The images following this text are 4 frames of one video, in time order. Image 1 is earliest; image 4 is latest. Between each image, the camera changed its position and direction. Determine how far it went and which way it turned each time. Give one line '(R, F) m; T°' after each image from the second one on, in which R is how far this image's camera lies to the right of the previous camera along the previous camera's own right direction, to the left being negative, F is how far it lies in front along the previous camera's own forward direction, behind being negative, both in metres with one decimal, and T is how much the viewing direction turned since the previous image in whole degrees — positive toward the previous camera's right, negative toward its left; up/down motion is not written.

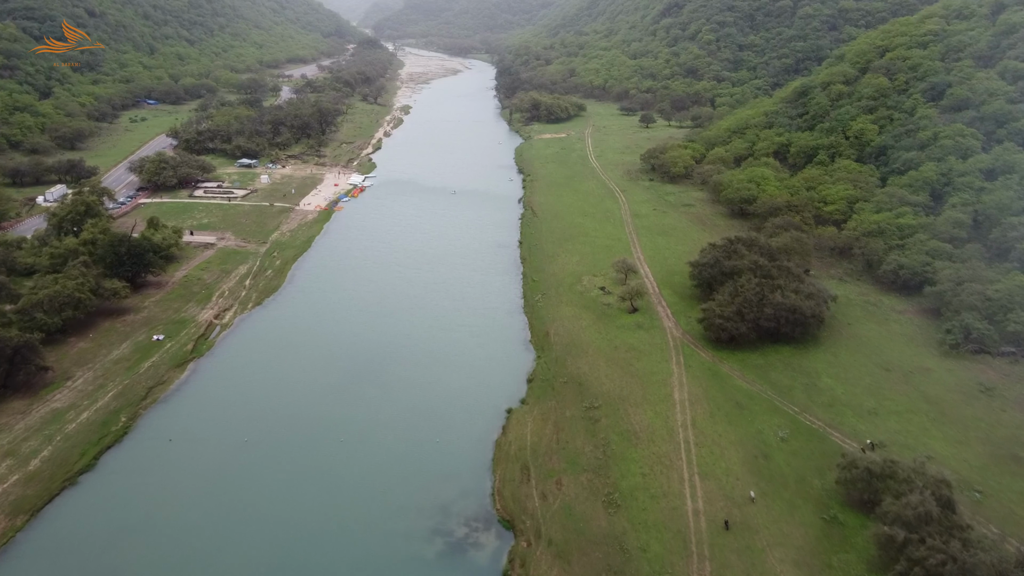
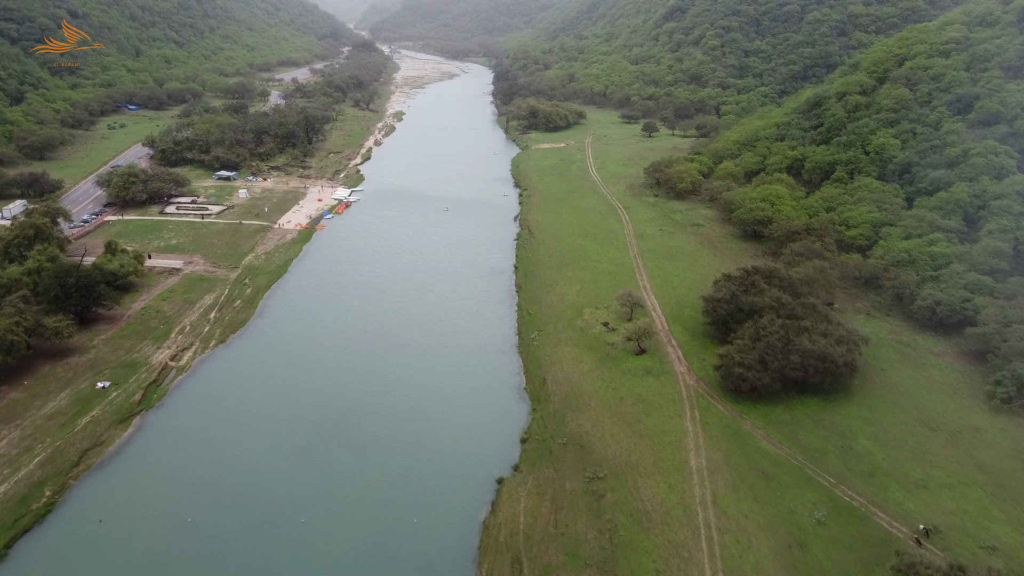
(+0.2, +4.1) m; 0°
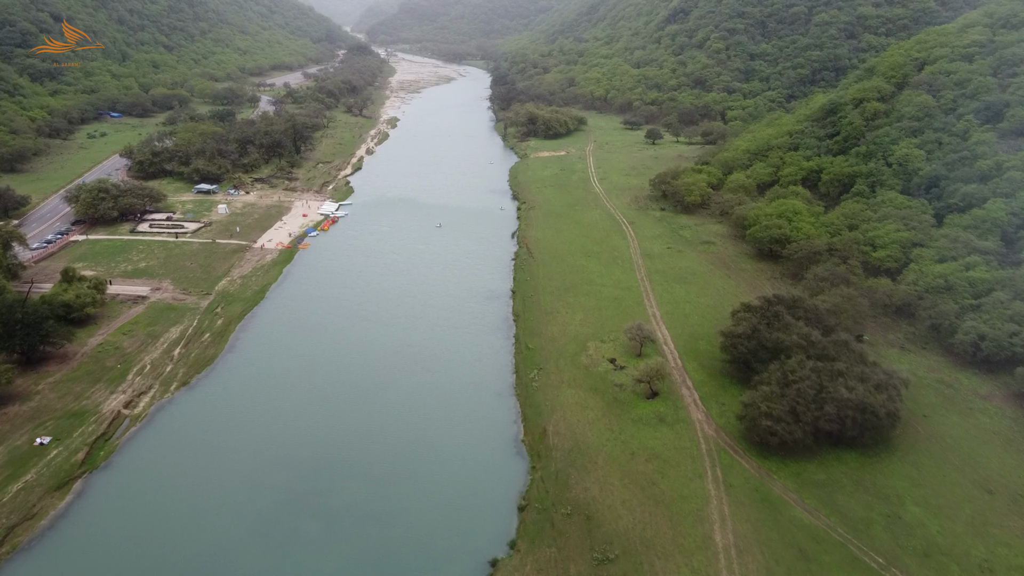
(+0.1, +3.7) m; 0°
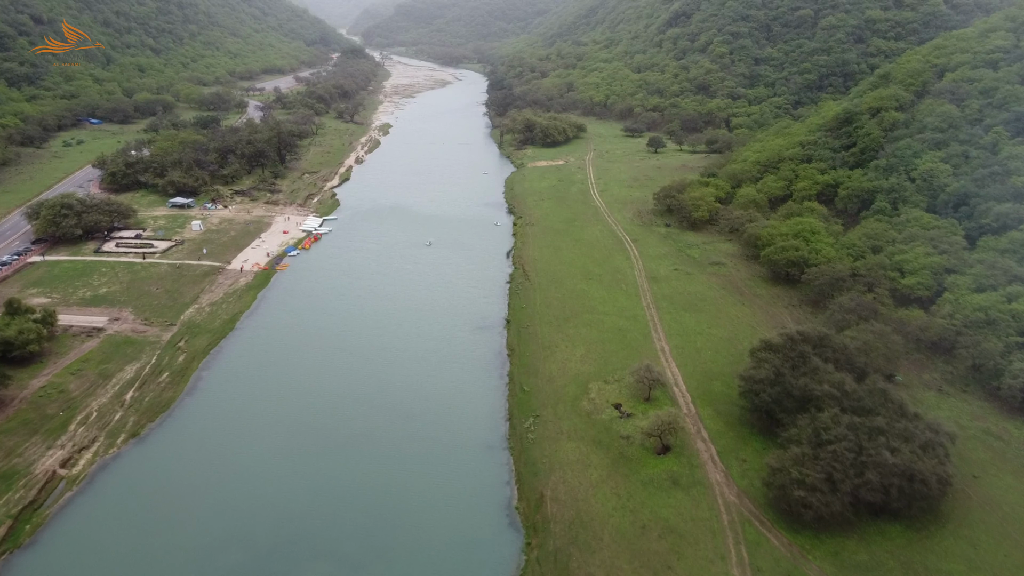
(+0.2, +3.7) m; 0°
